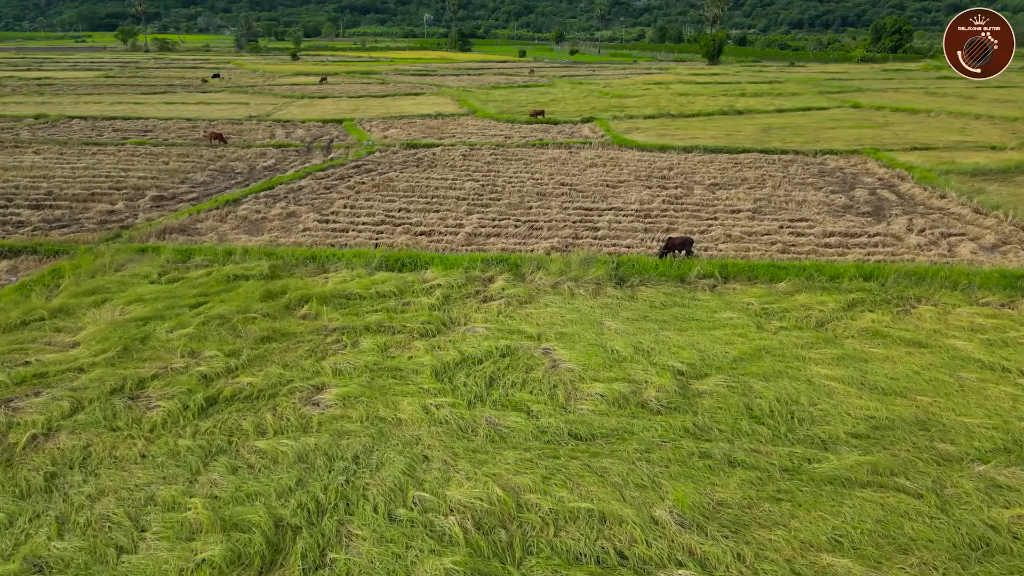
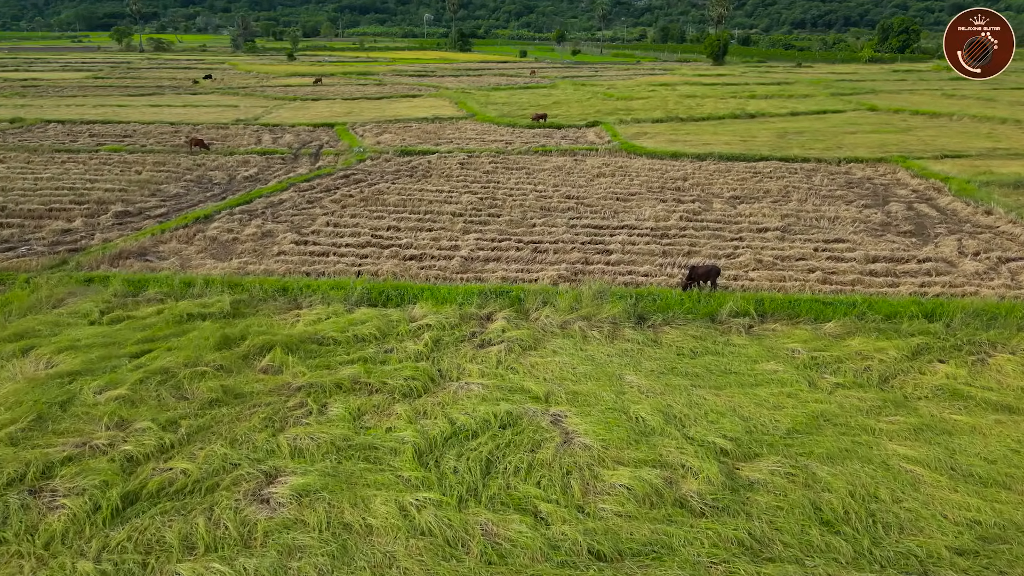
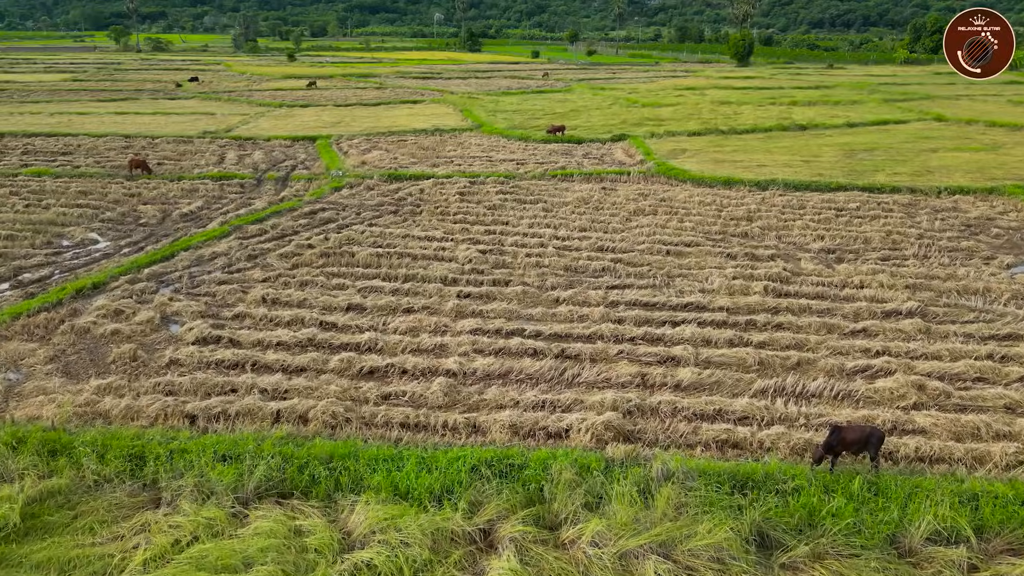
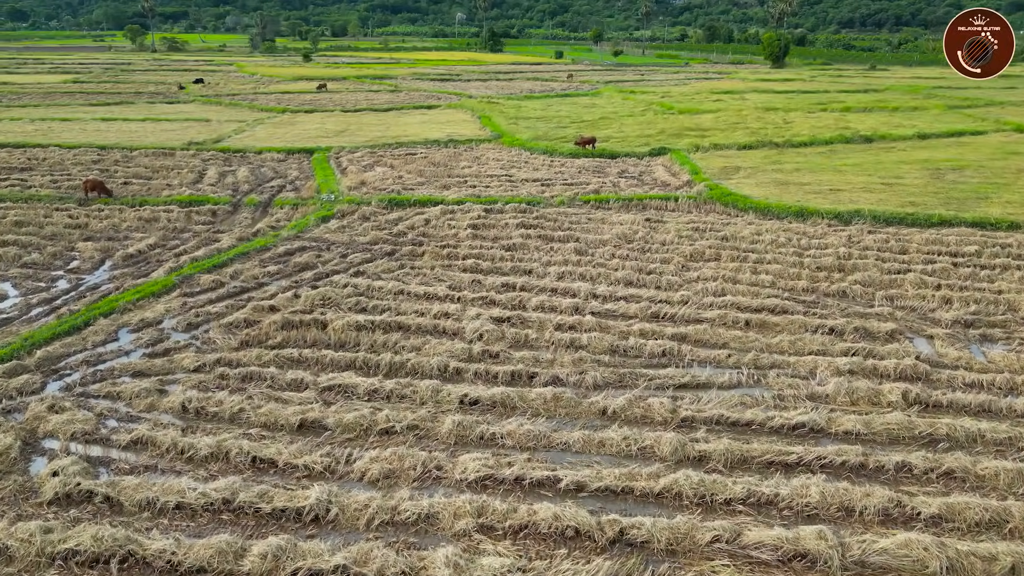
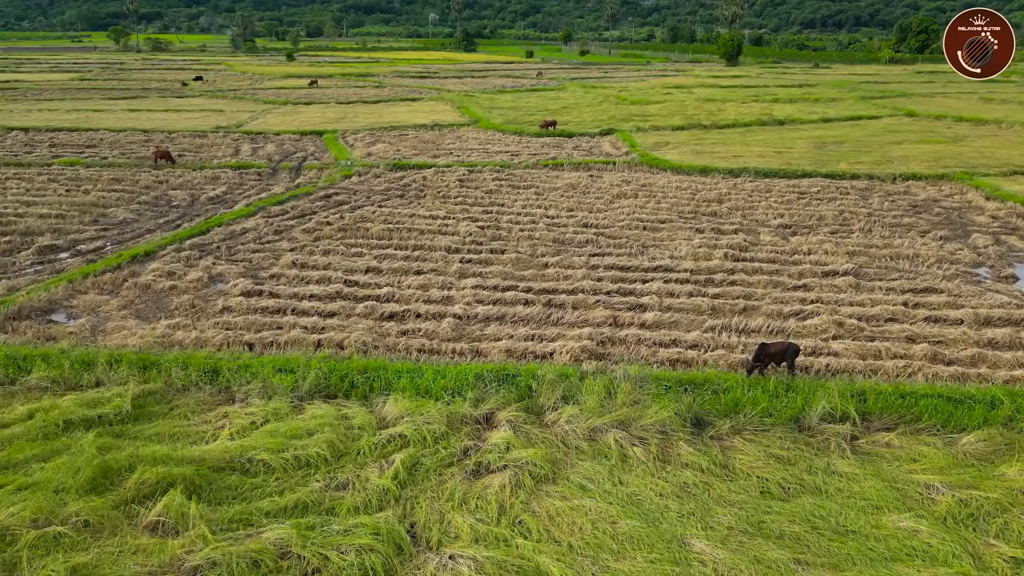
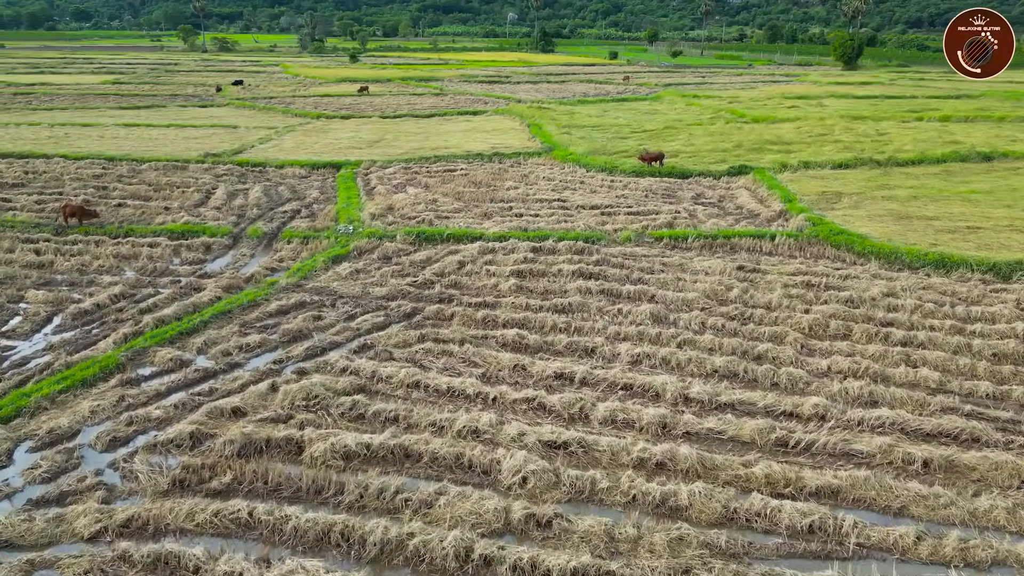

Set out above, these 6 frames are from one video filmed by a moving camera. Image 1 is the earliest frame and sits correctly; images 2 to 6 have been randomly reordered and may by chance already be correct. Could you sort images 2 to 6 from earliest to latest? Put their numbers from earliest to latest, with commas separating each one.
2, 5, 3, 4, 6
